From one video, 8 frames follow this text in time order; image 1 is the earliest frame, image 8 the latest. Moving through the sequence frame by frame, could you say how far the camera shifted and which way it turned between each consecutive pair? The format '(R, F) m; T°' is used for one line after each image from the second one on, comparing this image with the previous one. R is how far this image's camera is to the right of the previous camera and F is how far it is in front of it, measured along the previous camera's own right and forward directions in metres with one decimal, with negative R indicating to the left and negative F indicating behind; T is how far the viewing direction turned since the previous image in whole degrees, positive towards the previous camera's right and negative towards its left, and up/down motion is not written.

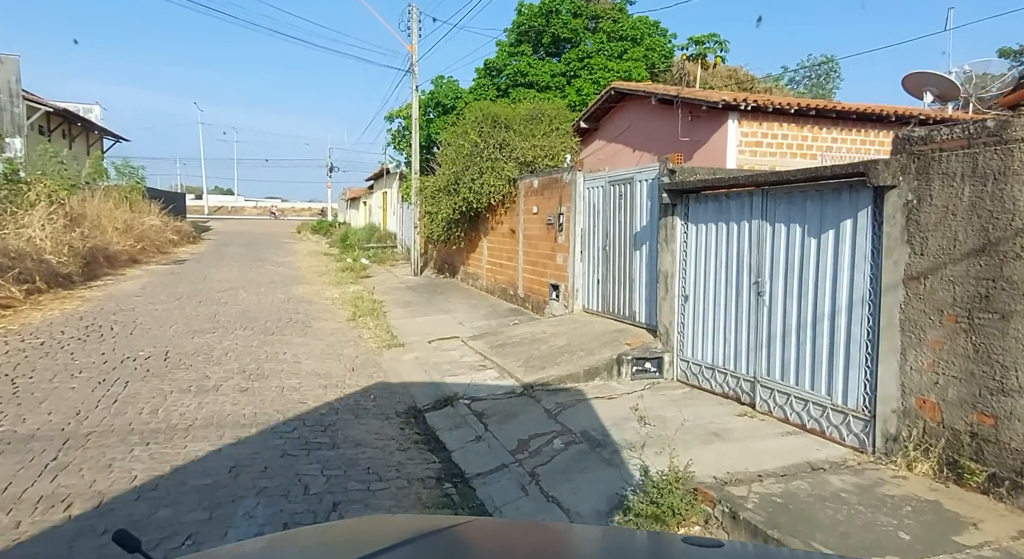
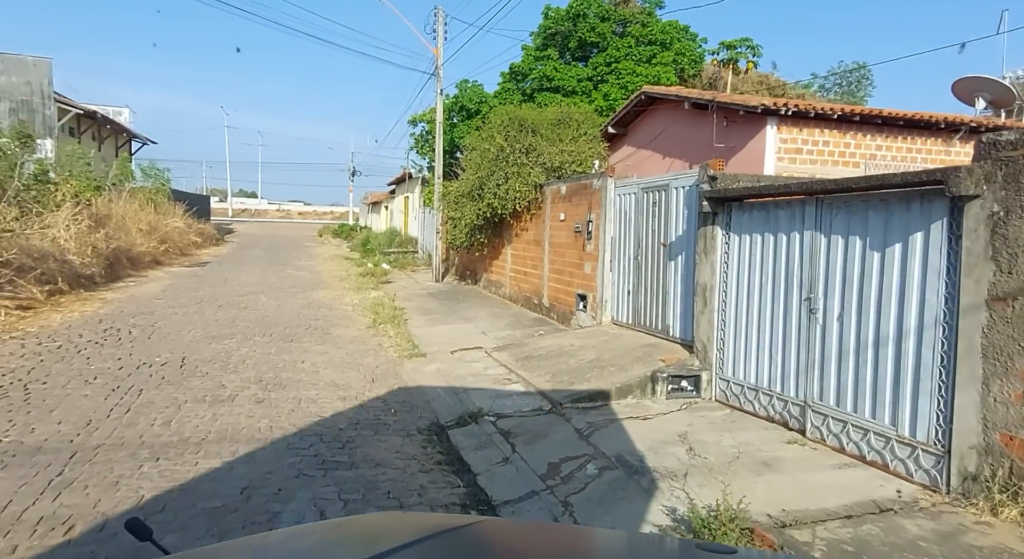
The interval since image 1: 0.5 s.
(-0.1, +0.3) m; -2°
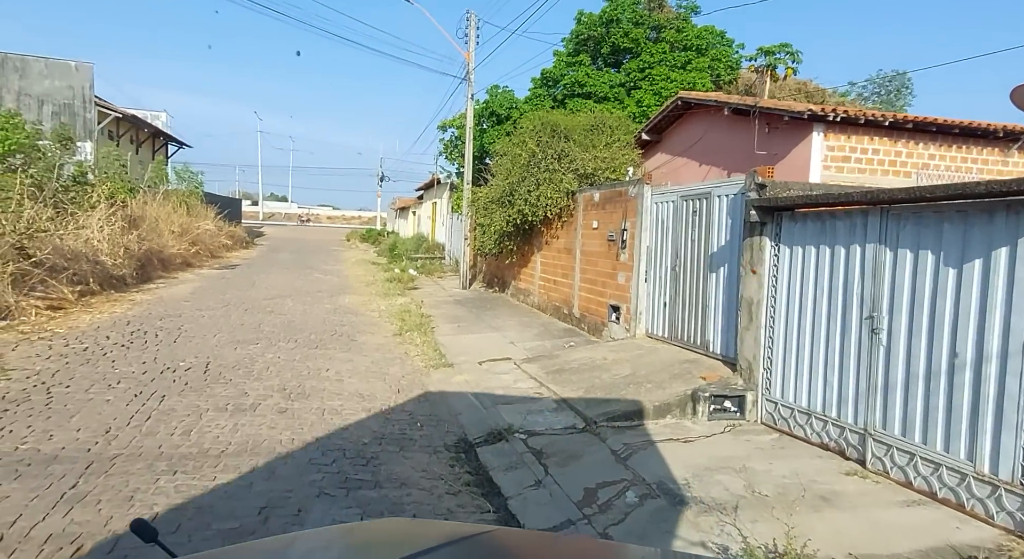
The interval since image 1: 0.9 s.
(-0.1, +0.3) m; -2°
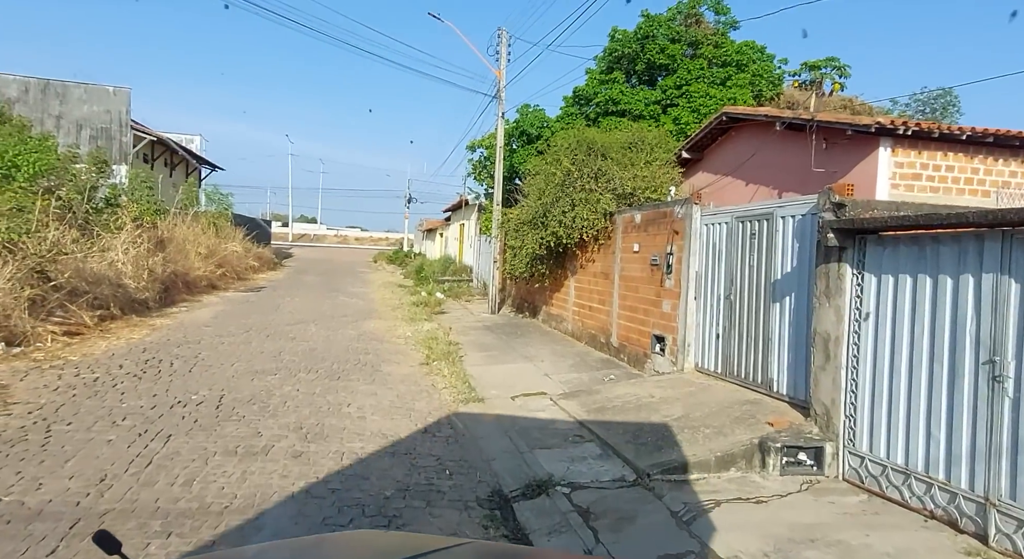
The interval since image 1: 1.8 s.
(-0.1, +0.6) m; -3°
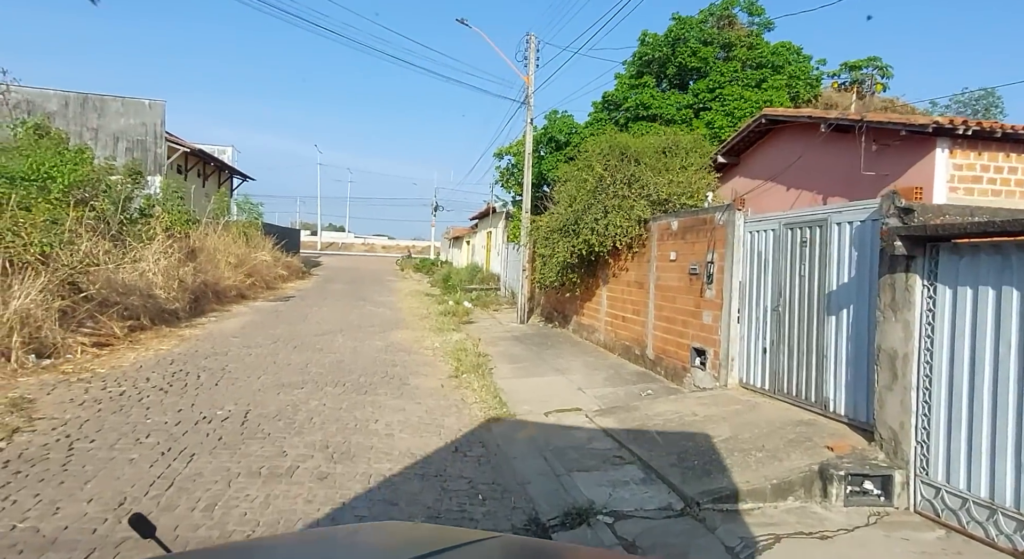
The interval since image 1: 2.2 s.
(-0.1, +0.3) m; -3°
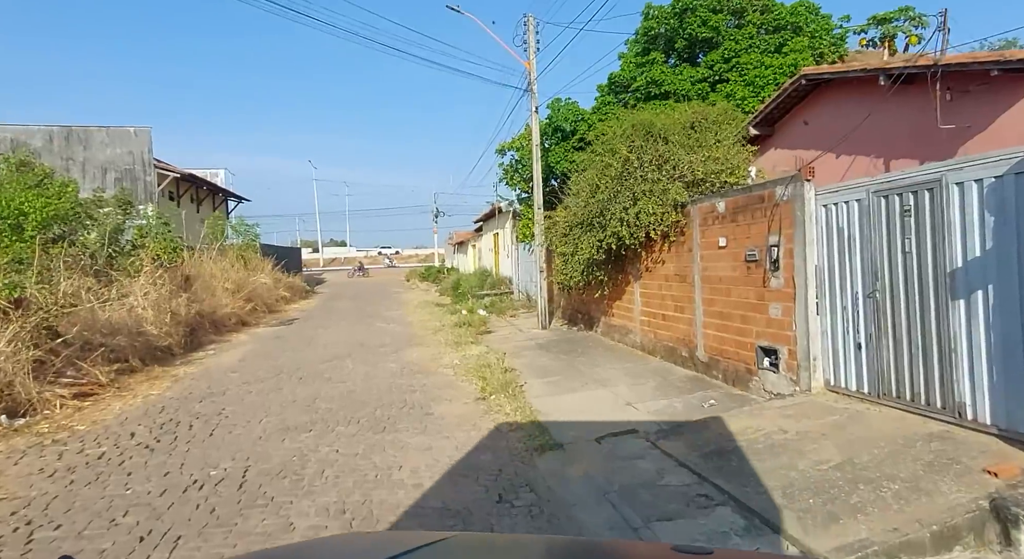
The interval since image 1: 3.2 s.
(-0.3, +1.0) m; 0°
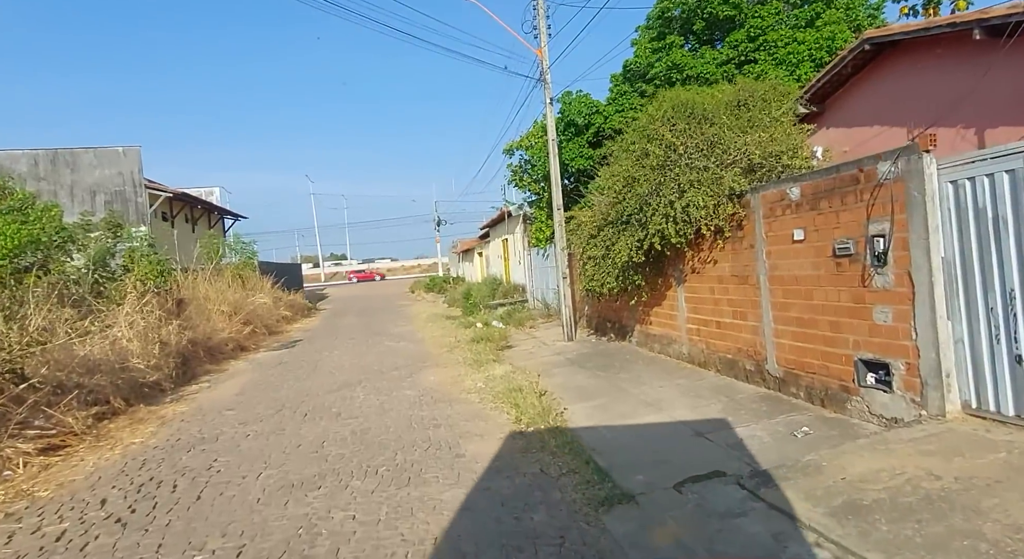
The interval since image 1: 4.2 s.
(-0.4, +1.1) m; 0°
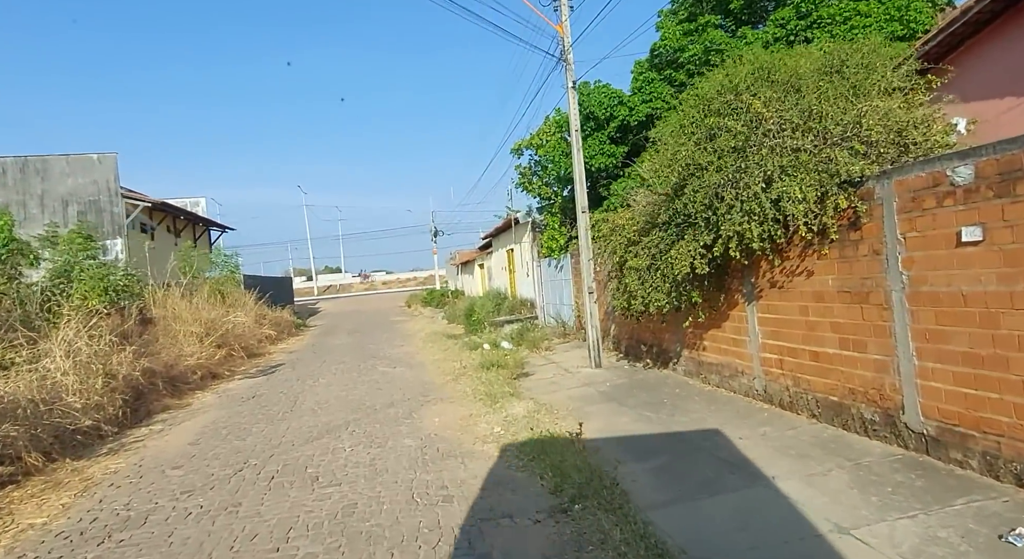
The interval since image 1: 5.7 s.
(-0.4, +1.8) m; 0°
